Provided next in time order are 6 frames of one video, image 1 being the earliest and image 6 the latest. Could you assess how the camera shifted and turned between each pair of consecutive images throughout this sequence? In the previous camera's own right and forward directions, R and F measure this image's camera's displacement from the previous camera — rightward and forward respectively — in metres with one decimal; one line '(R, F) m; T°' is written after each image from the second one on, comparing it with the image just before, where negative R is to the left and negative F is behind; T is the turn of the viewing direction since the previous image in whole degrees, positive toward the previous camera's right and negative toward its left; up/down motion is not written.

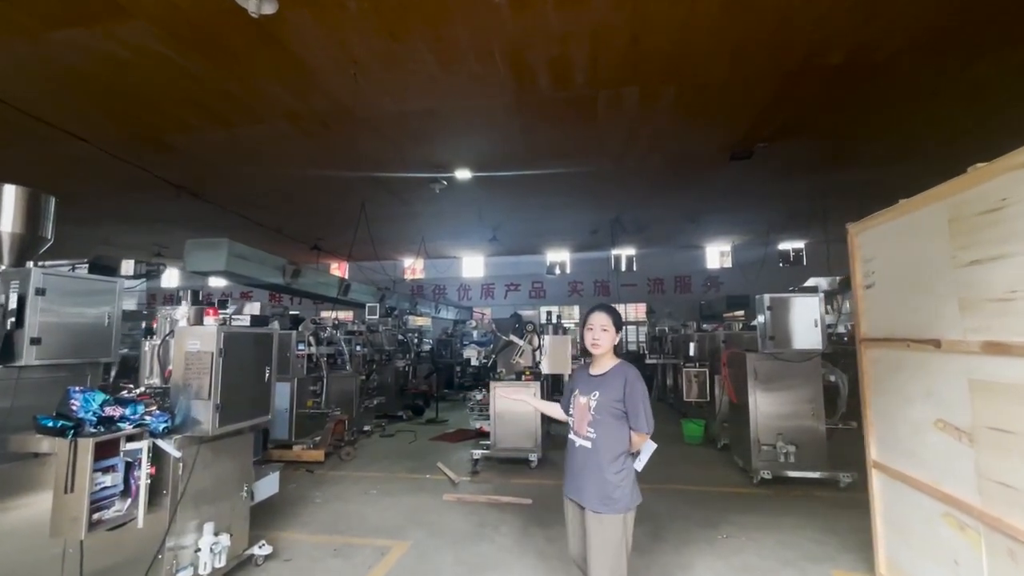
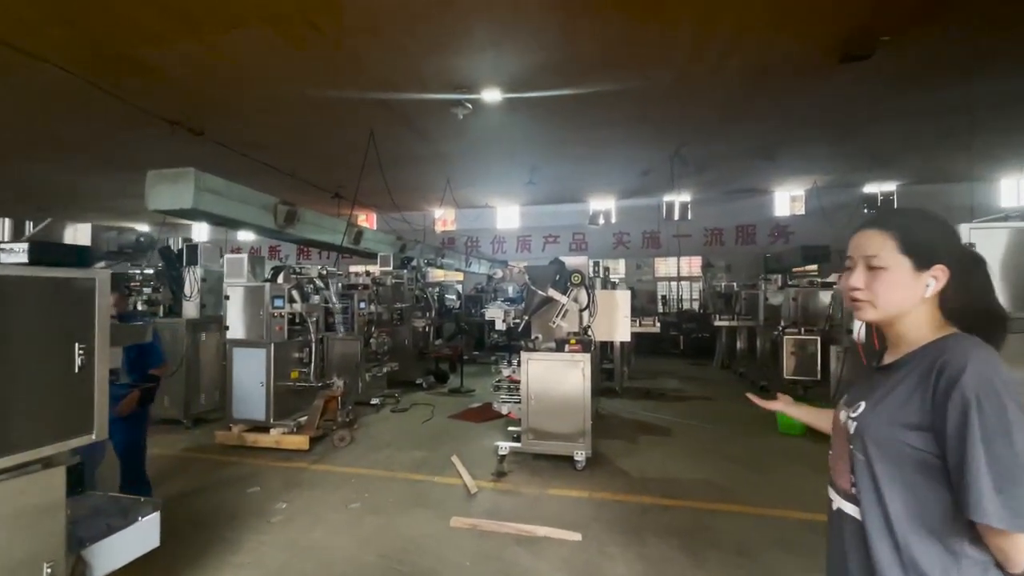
(0.0, +1.2) m; -5°
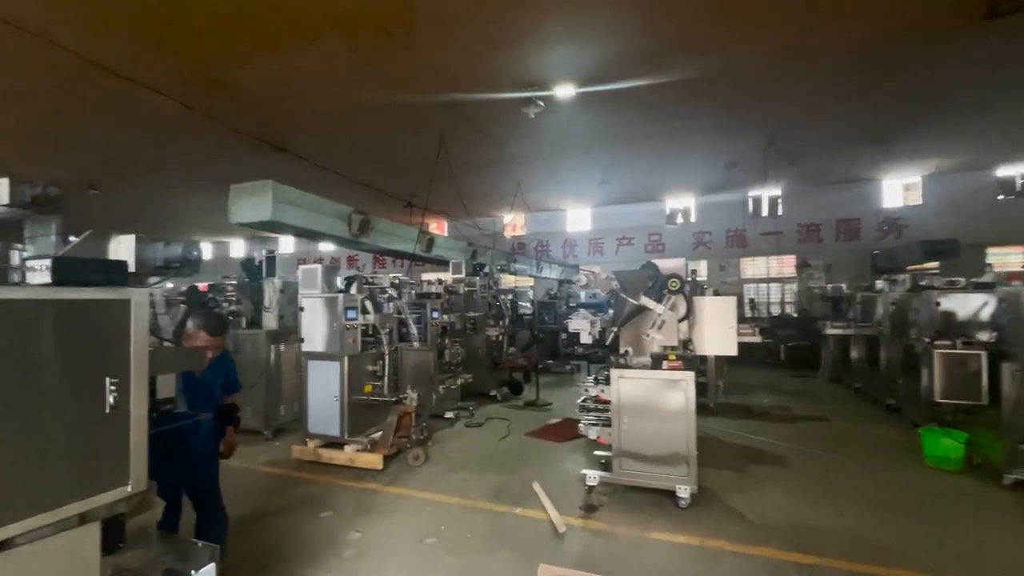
(-0.1, +0.3) m; -8°
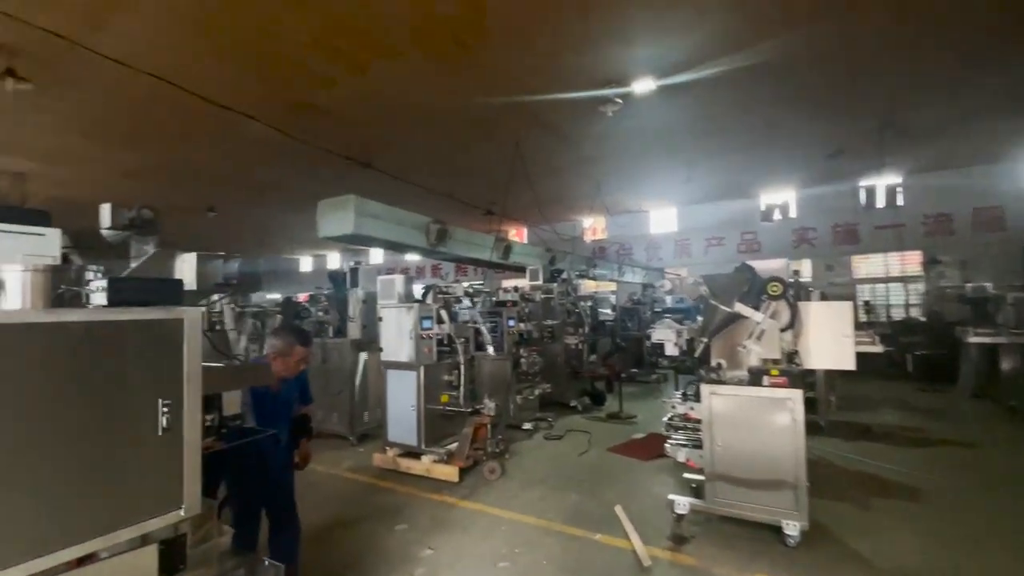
(0.0, +0.1) m; -10°
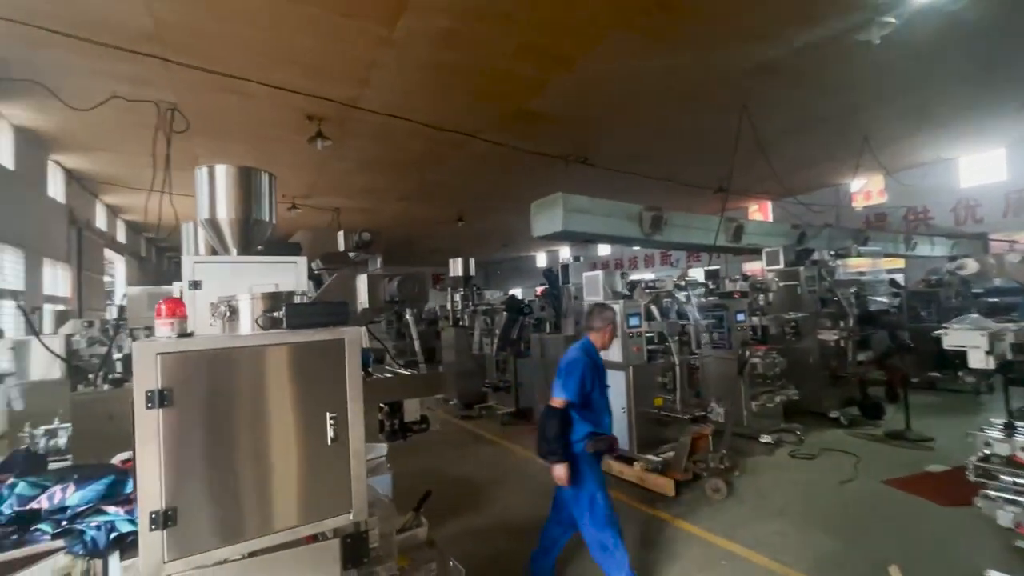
(+0.2, +0.2) m; -28°
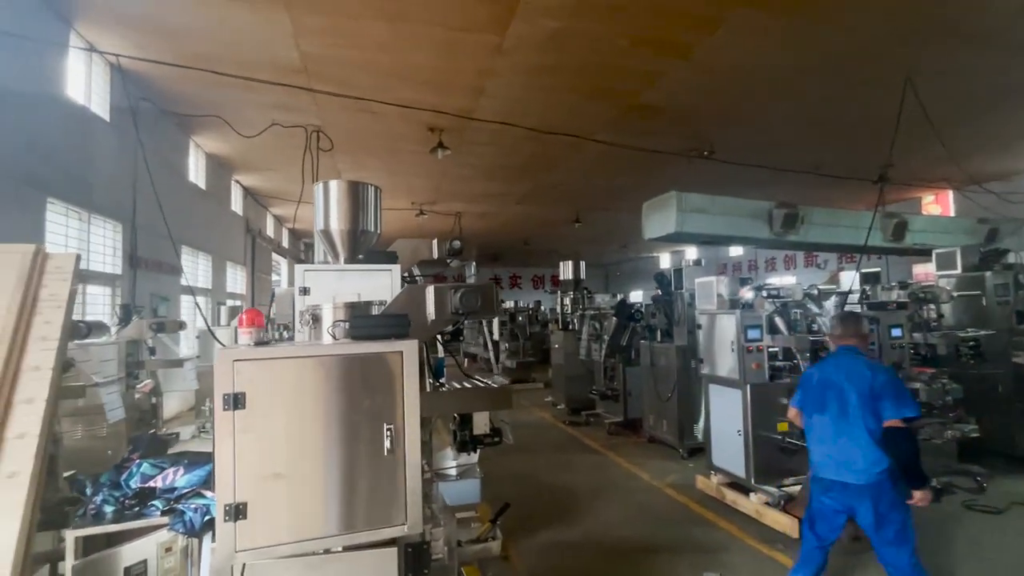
(+0.1, +0.1) m; -14°
